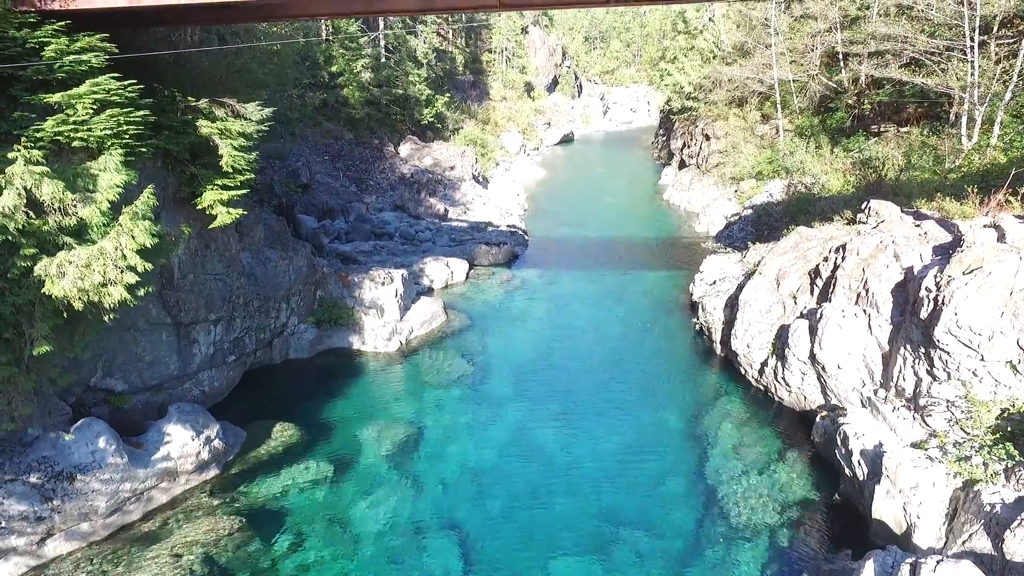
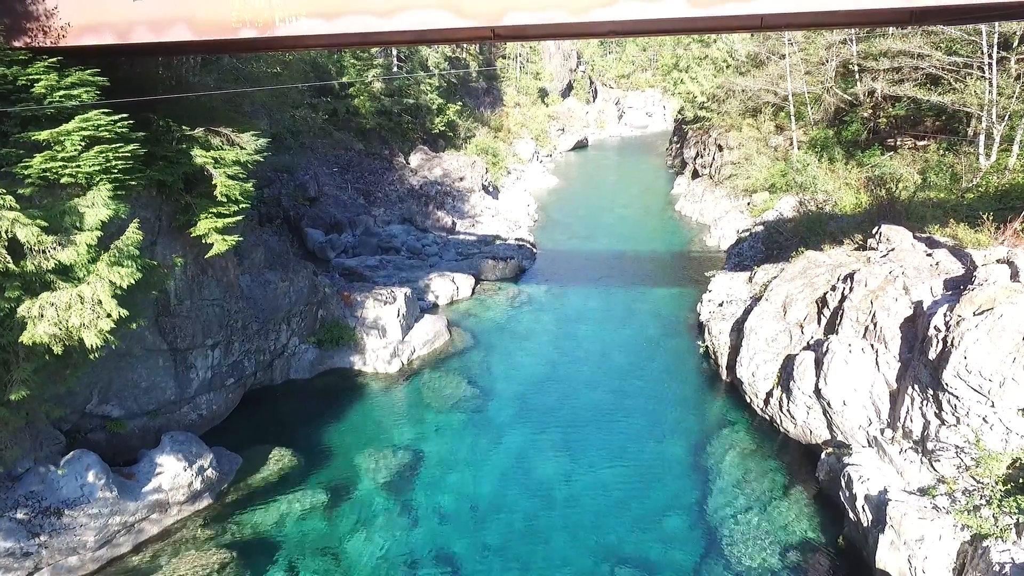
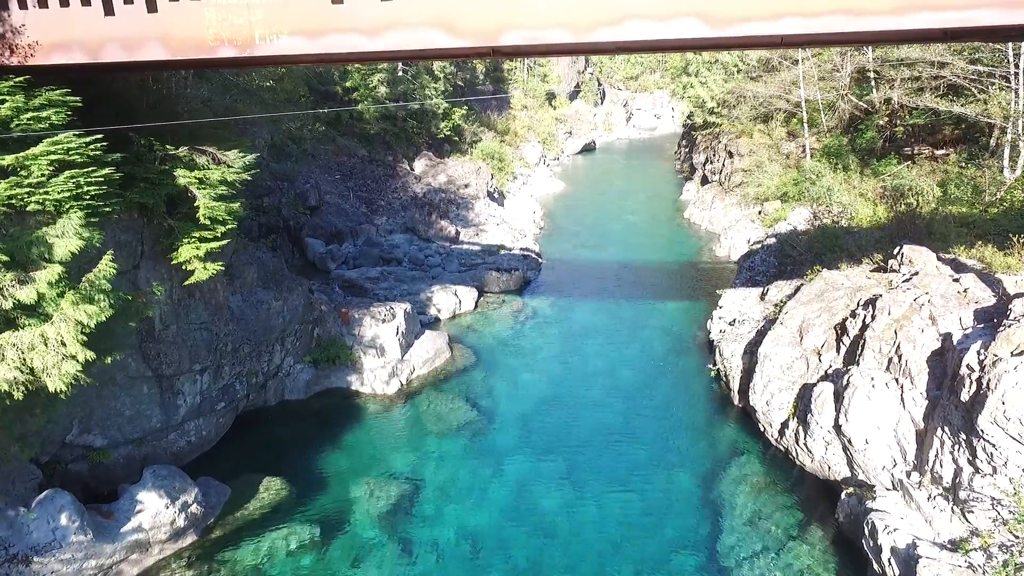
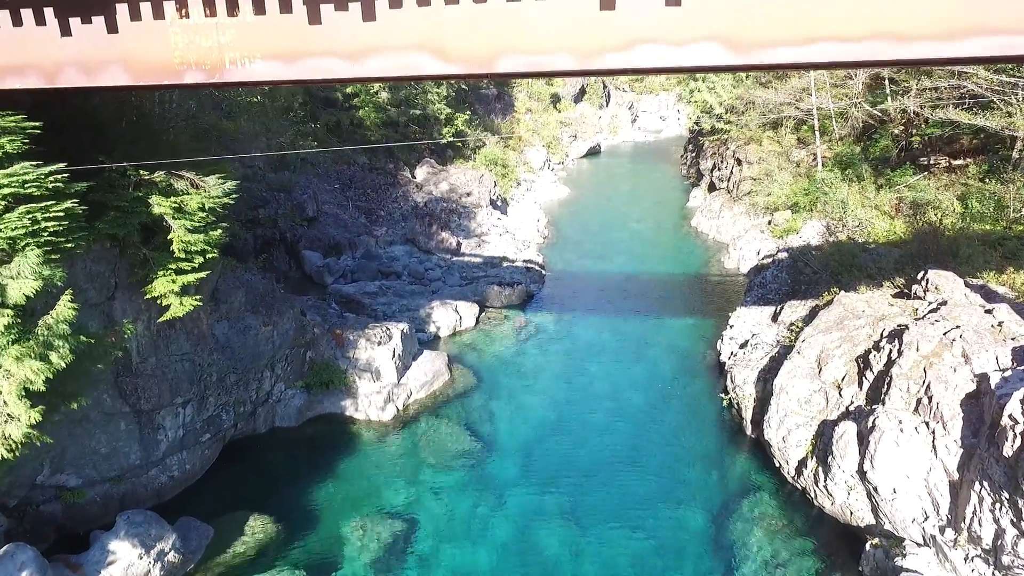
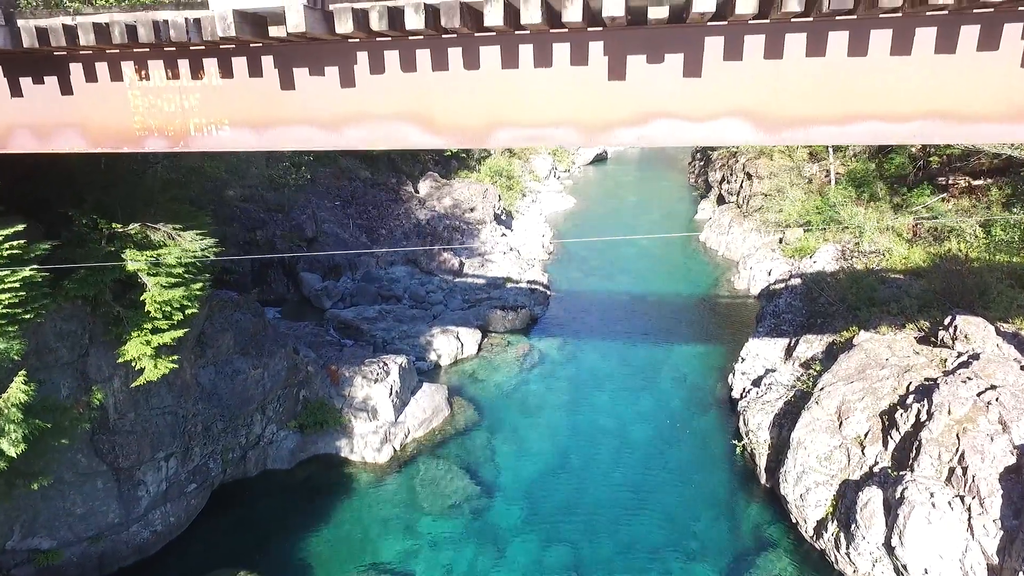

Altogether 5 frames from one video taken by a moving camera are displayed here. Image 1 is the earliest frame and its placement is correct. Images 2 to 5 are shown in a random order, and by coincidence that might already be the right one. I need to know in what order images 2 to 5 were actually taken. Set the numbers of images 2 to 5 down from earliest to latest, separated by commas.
2, 3, 4, 5
